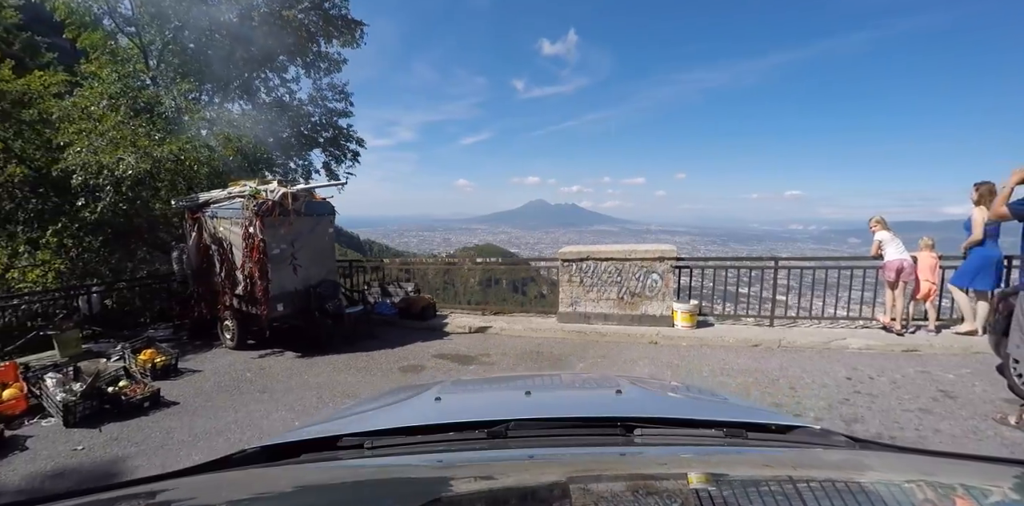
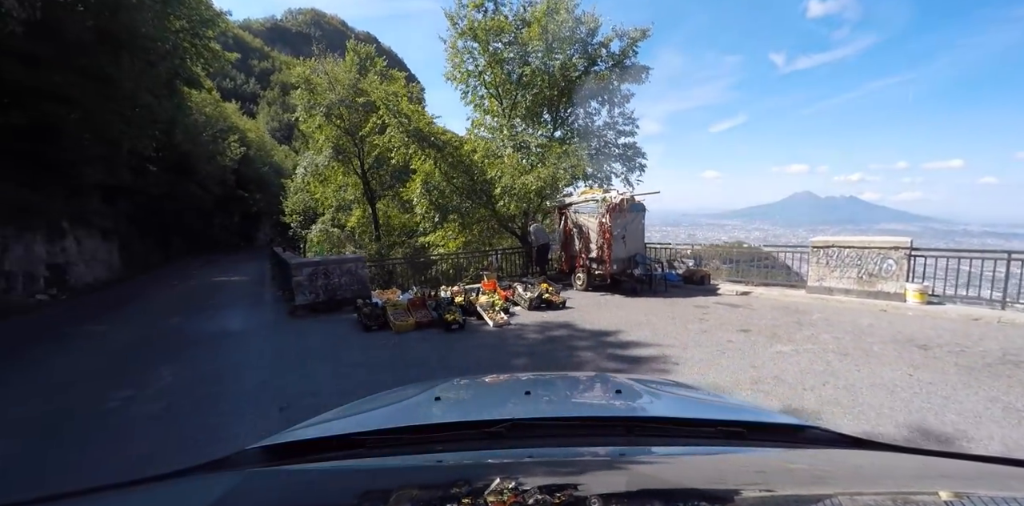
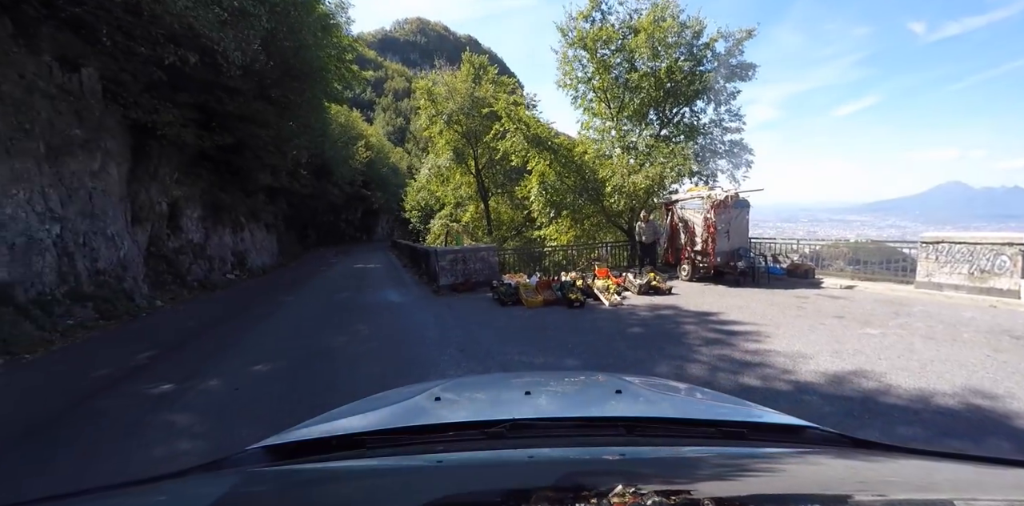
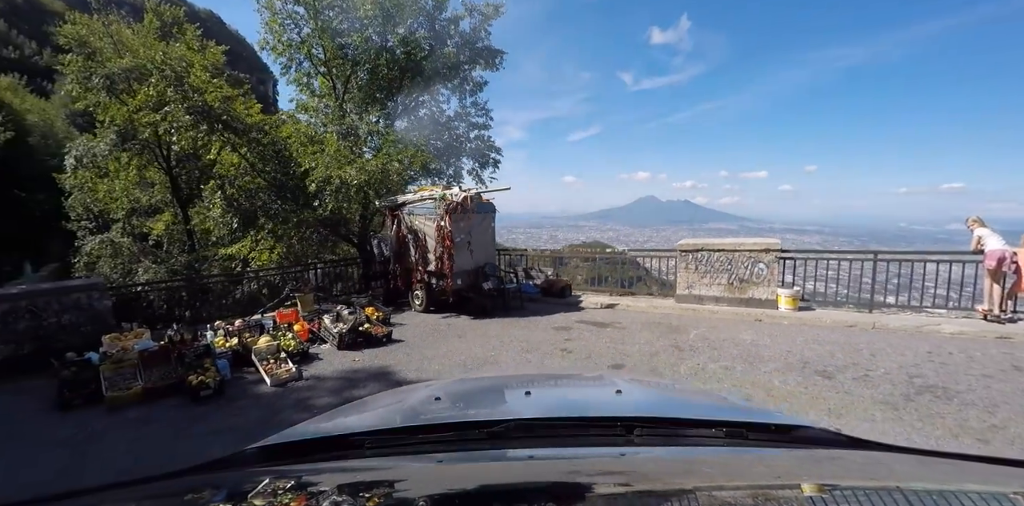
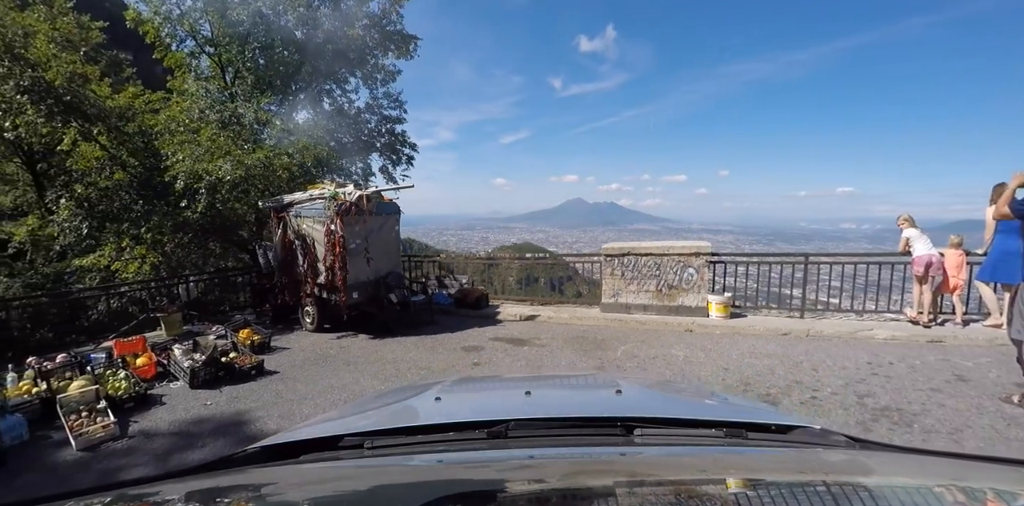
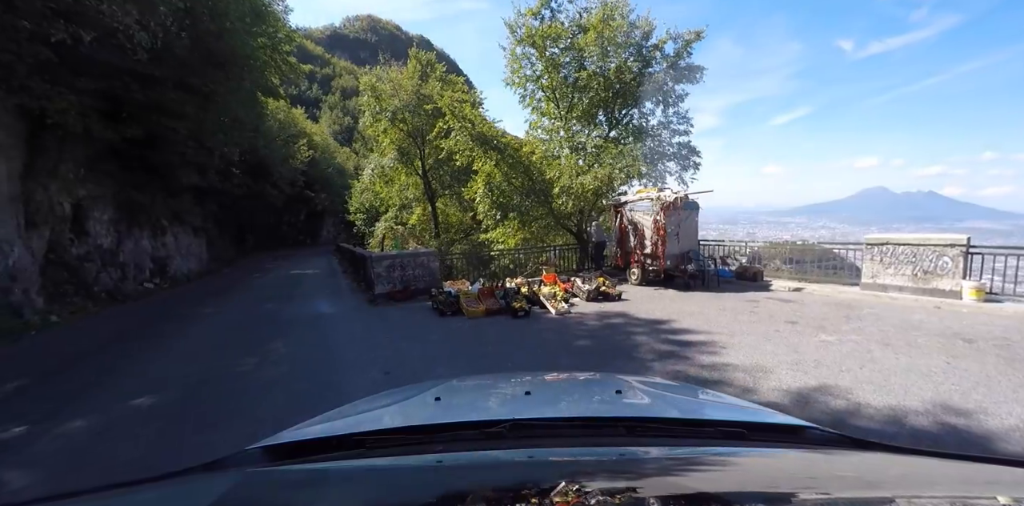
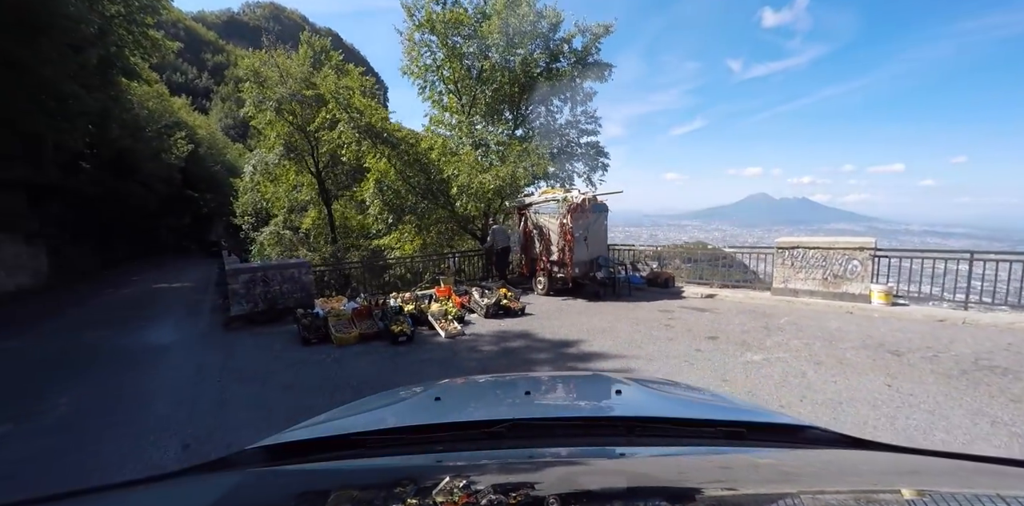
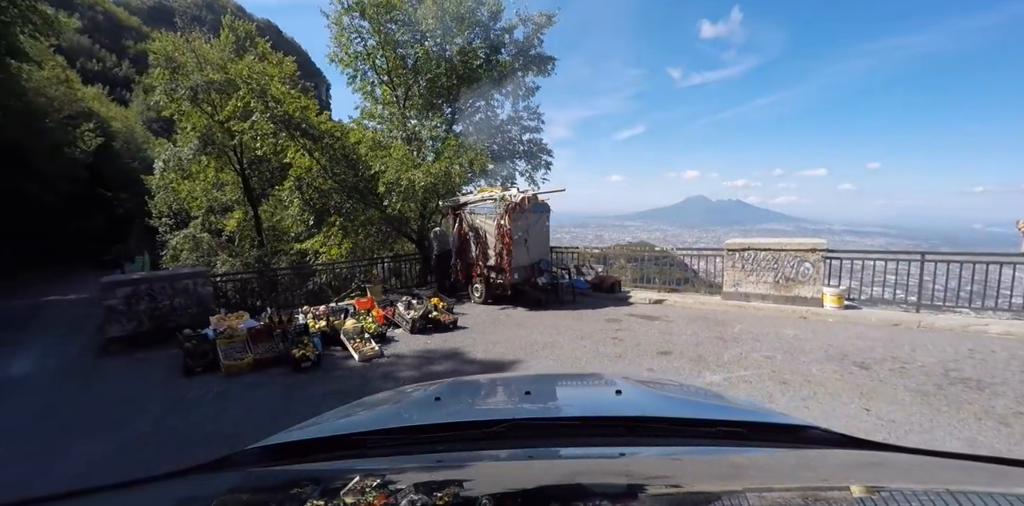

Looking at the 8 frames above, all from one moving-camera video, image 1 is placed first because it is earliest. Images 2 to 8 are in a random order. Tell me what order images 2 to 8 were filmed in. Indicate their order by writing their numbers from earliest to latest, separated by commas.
5, 4, 8, 7, 2, 6, 3
